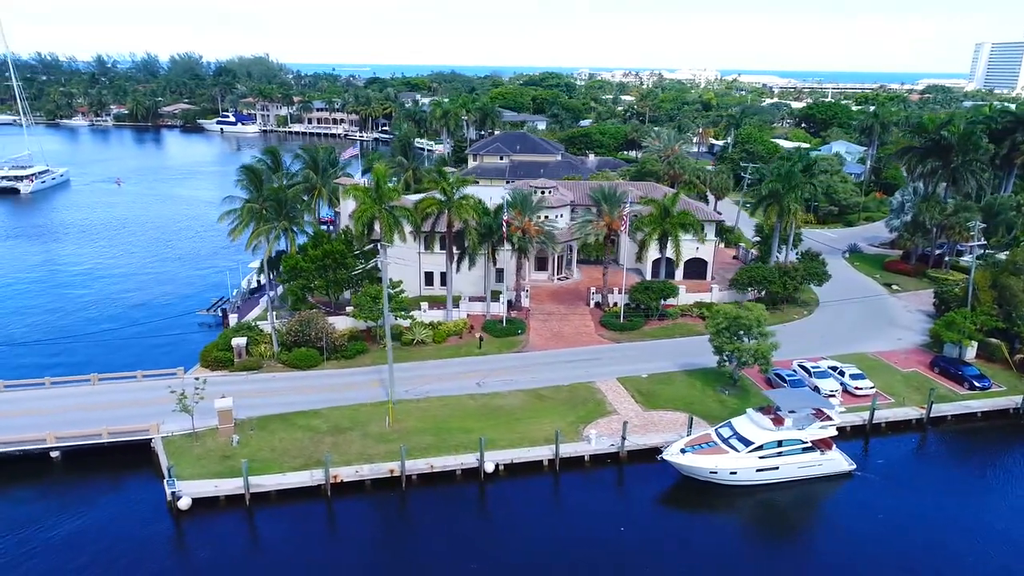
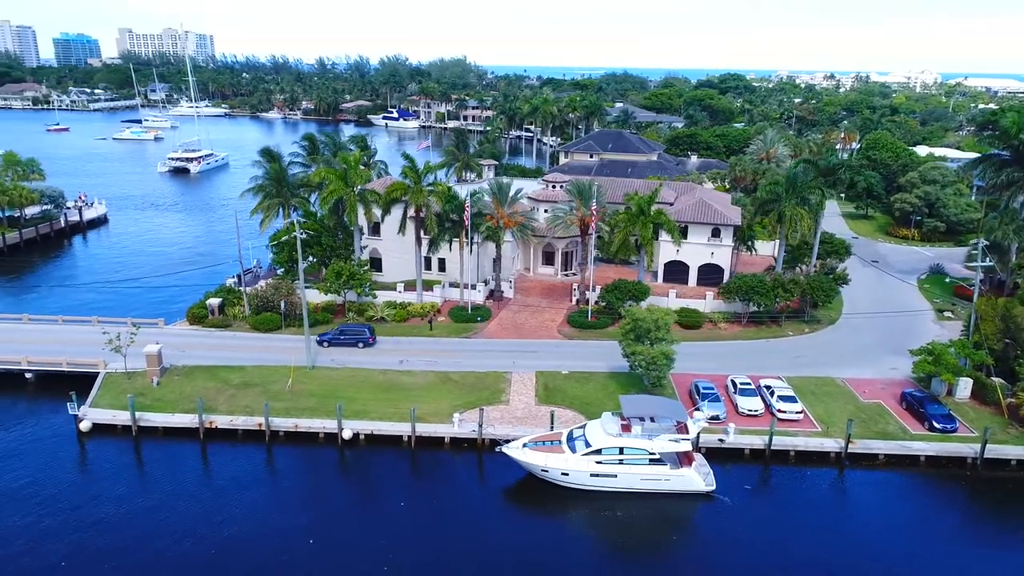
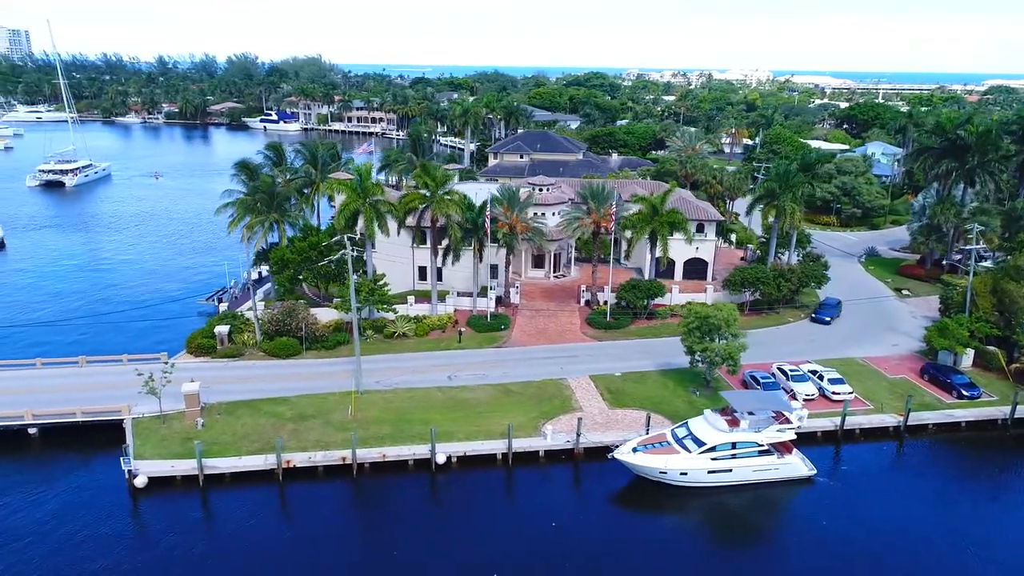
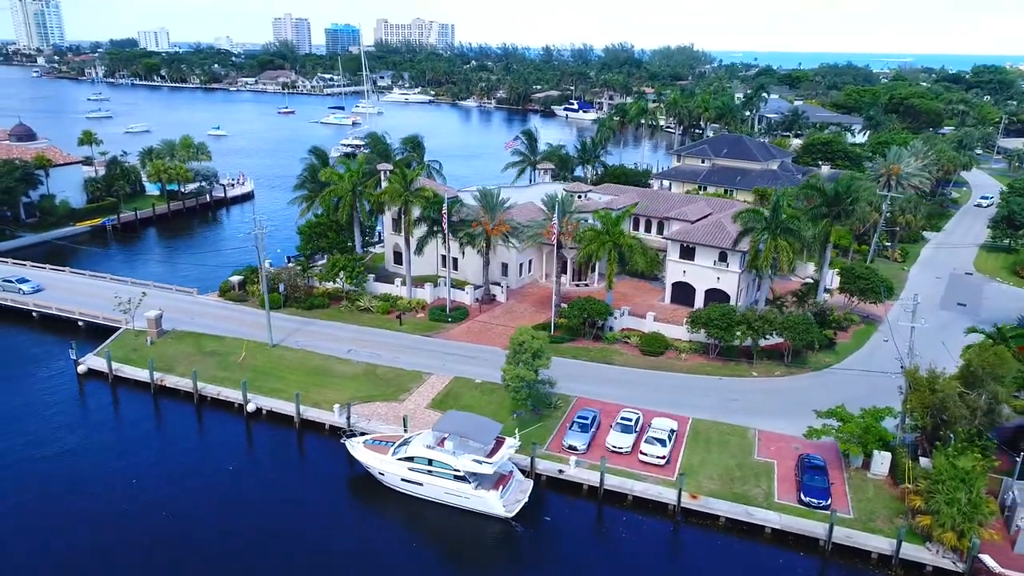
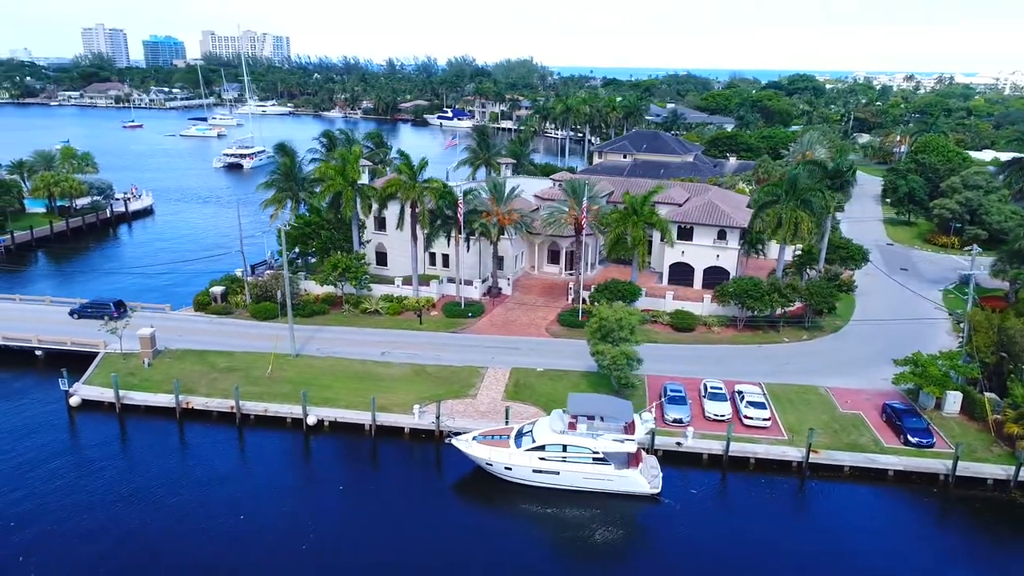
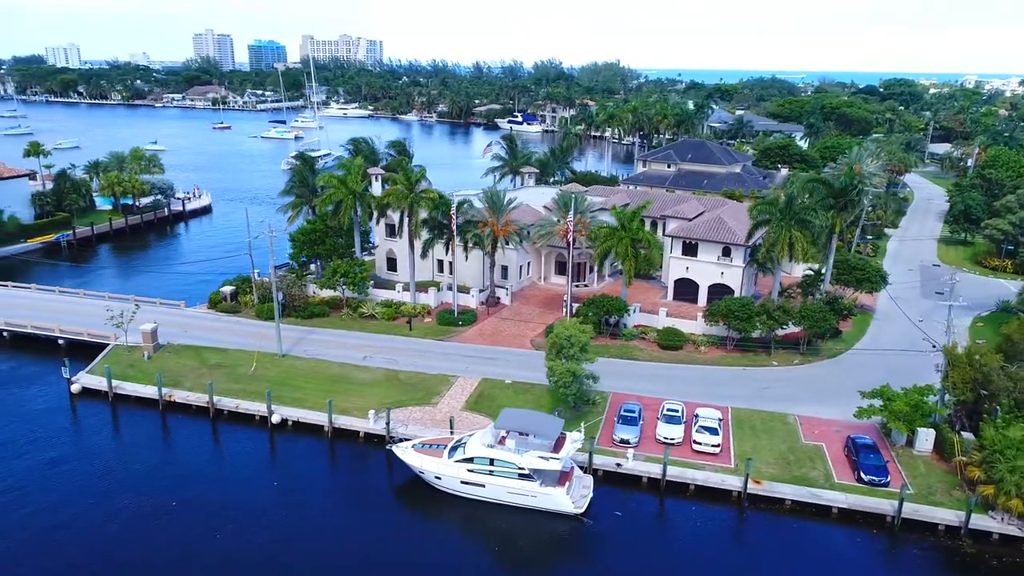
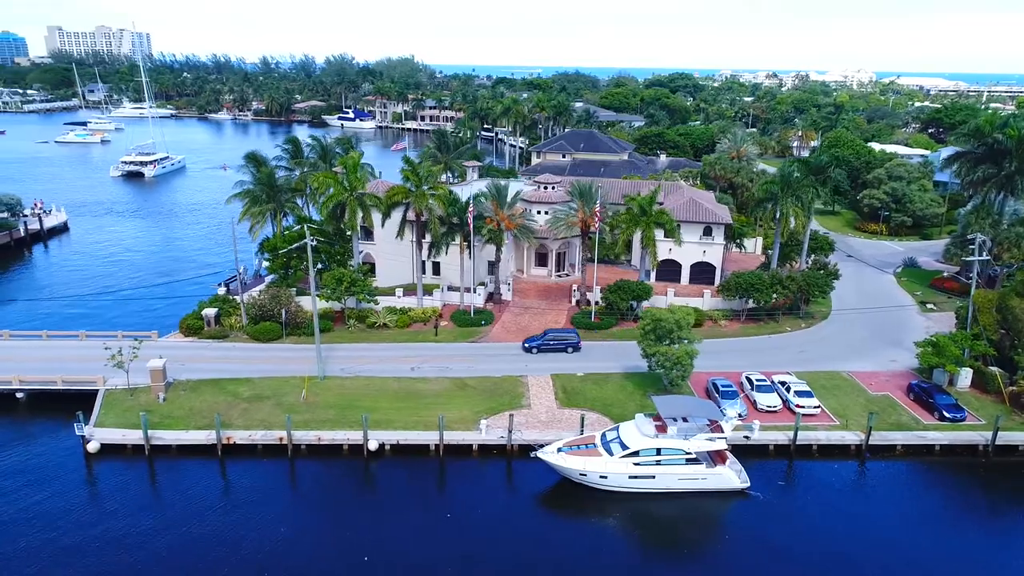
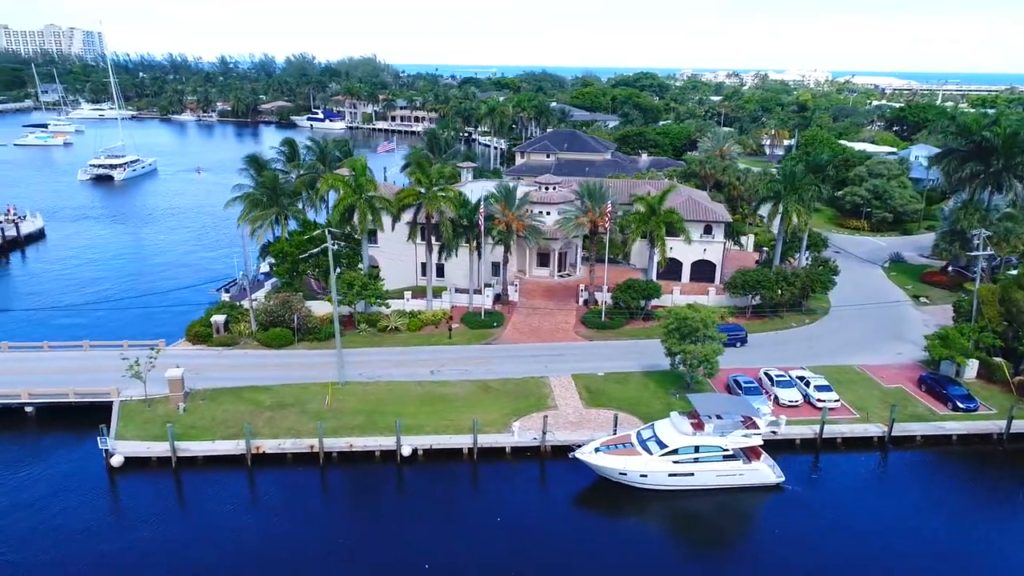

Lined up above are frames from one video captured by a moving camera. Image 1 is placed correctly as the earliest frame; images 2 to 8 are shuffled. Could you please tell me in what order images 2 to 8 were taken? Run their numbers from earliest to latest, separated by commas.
3, 8, 7, 2, 5, 6, 4
